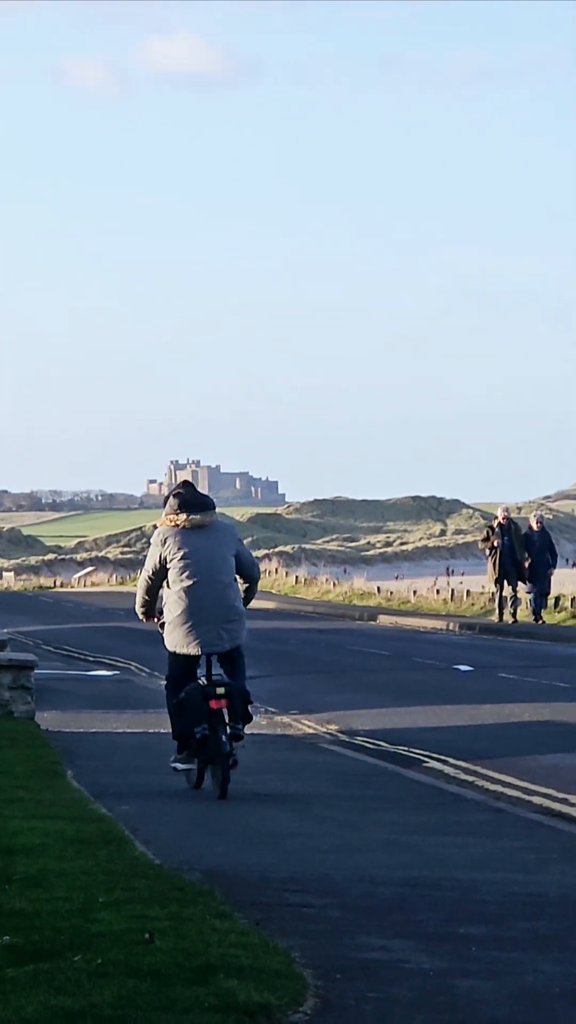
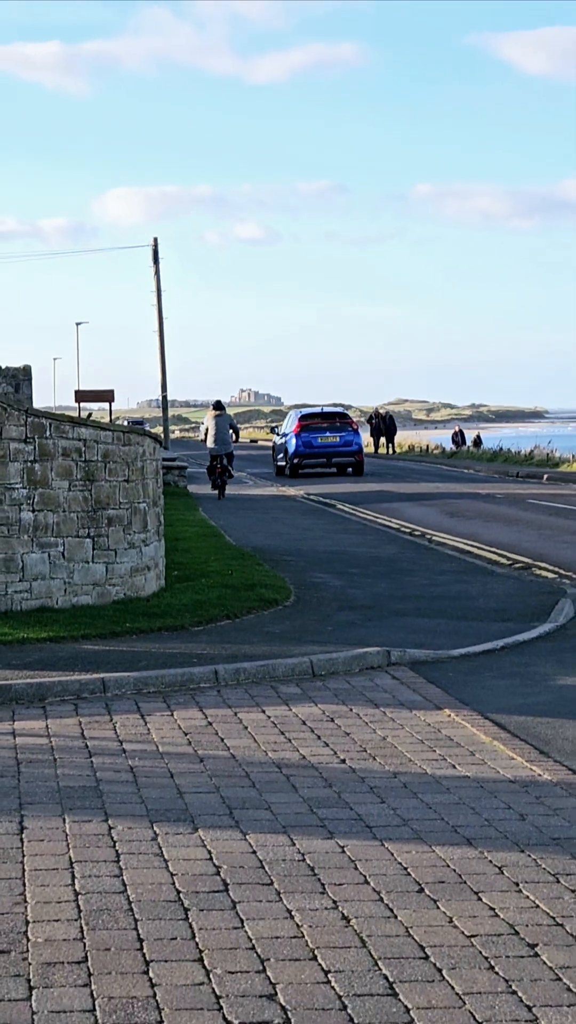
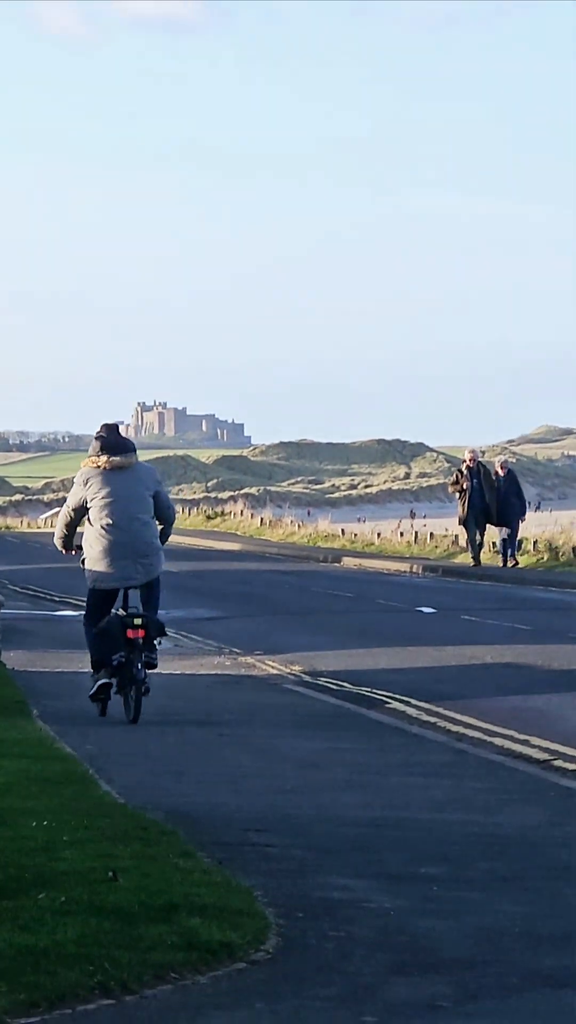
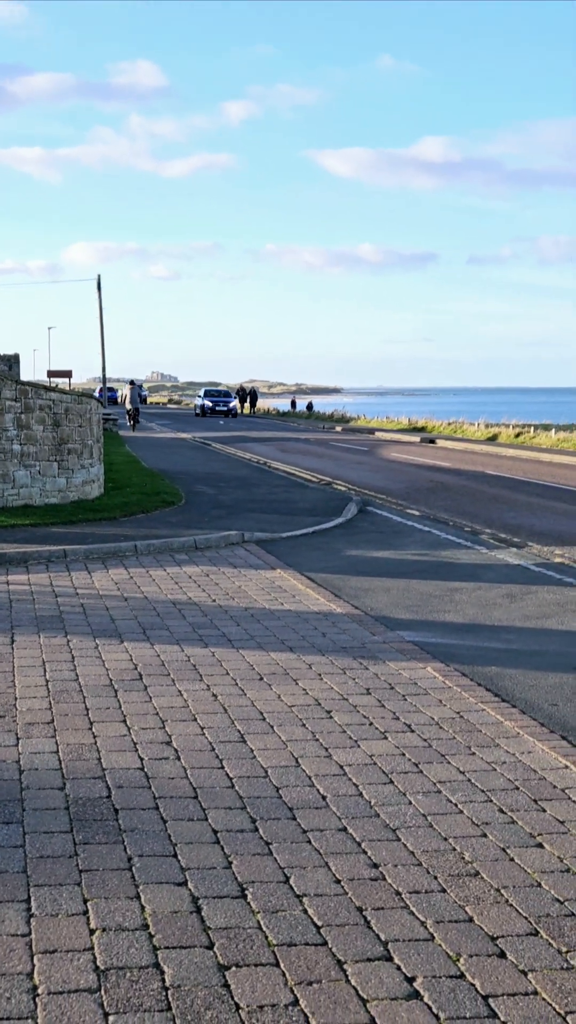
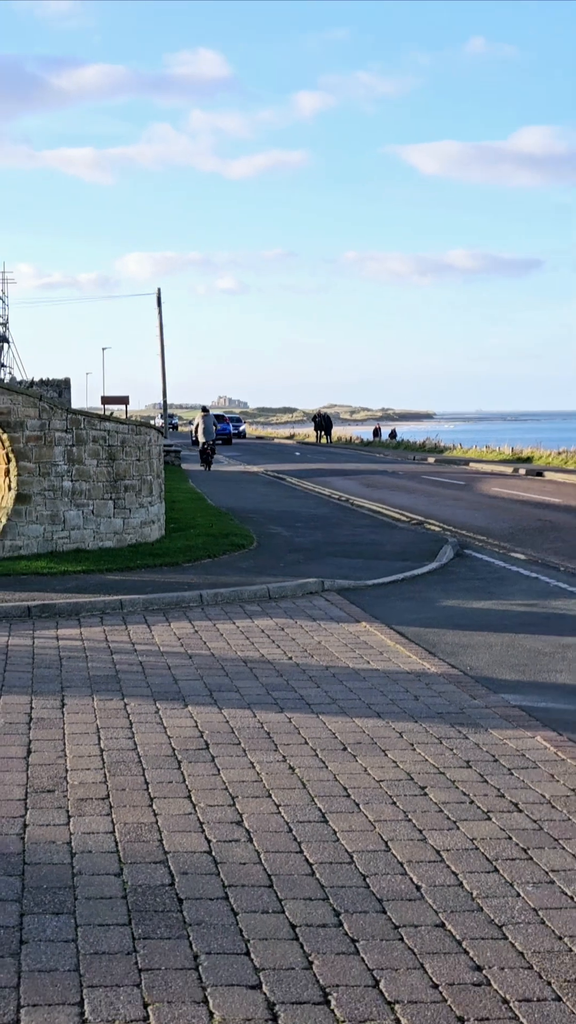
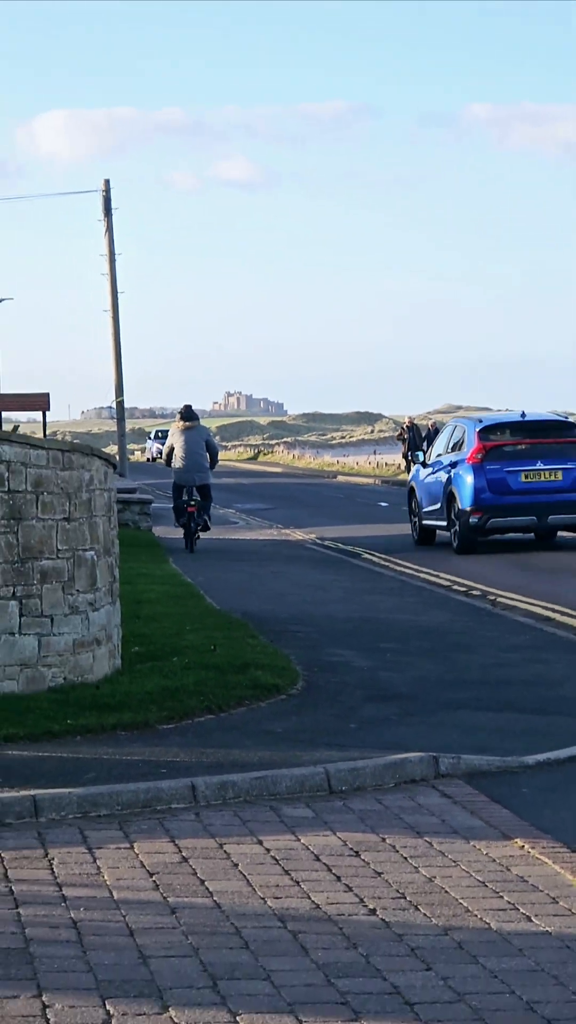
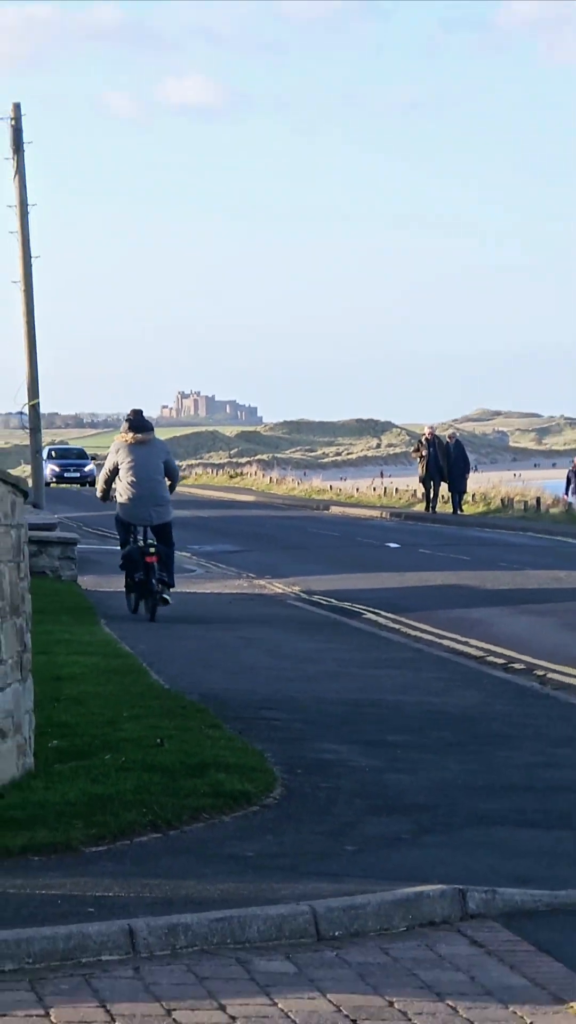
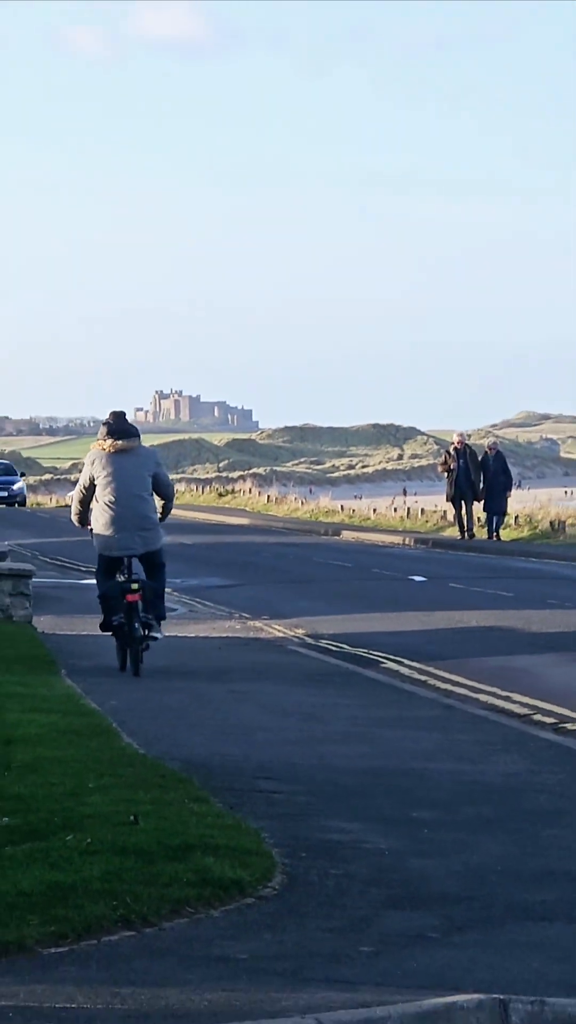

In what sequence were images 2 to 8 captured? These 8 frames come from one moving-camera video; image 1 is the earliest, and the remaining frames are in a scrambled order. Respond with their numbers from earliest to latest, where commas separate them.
3, 8, 7, 6, 2, 5, 4
